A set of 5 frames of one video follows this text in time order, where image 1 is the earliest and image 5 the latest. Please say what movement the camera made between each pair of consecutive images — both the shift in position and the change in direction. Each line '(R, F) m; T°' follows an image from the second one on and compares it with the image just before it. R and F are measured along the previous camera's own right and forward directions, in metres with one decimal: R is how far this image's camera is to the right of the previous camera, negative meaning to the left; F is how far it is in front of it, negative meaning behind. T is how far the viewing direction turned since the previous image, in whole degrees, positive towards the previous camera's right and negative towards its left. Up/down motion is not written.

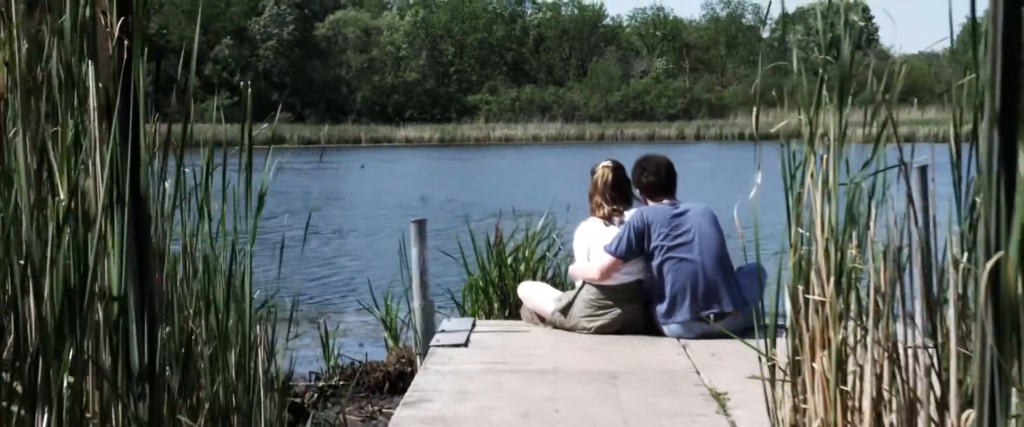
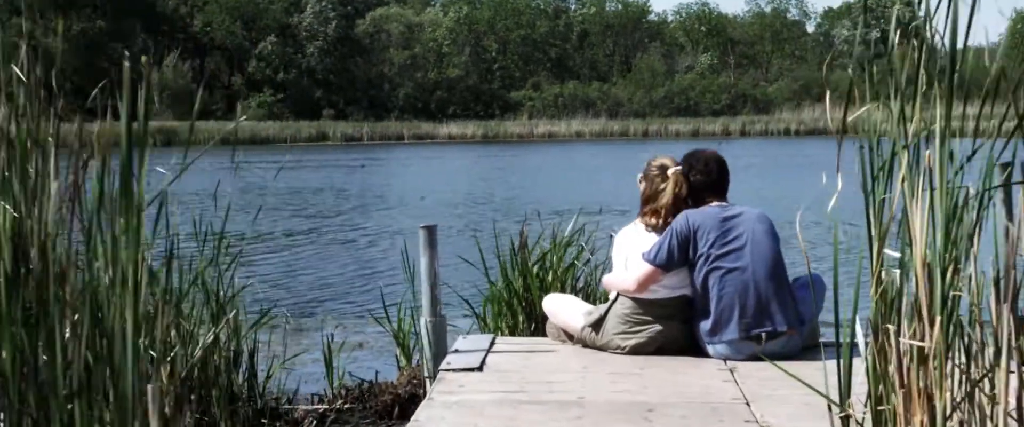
(+0.1, +0.8) m; -2°
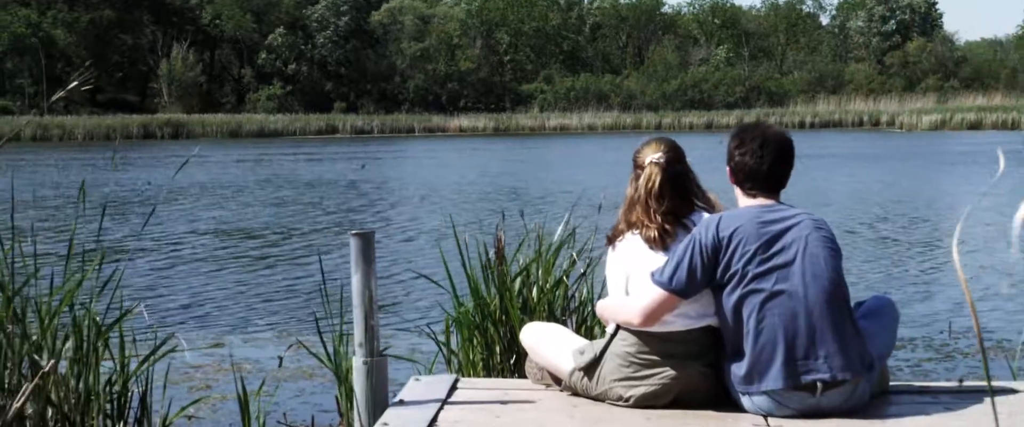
(+0.2, +1.5) m; -1°
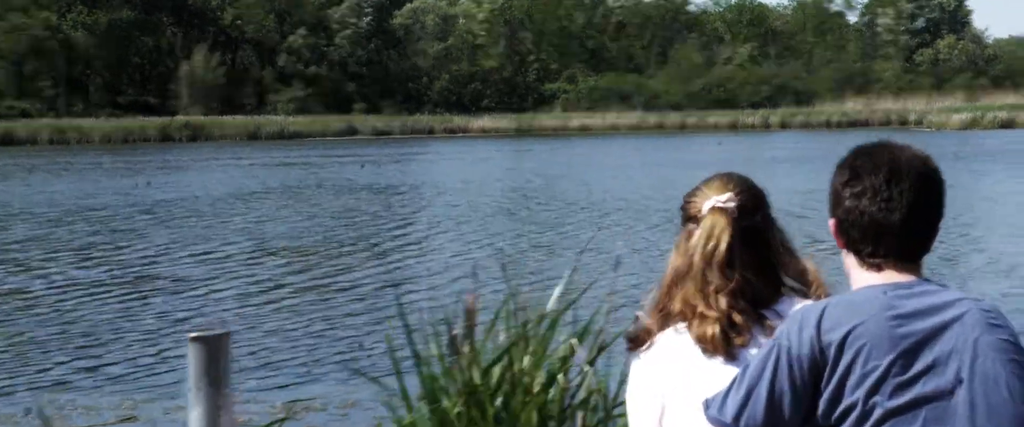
(+0.2, +1.8) m; -1°
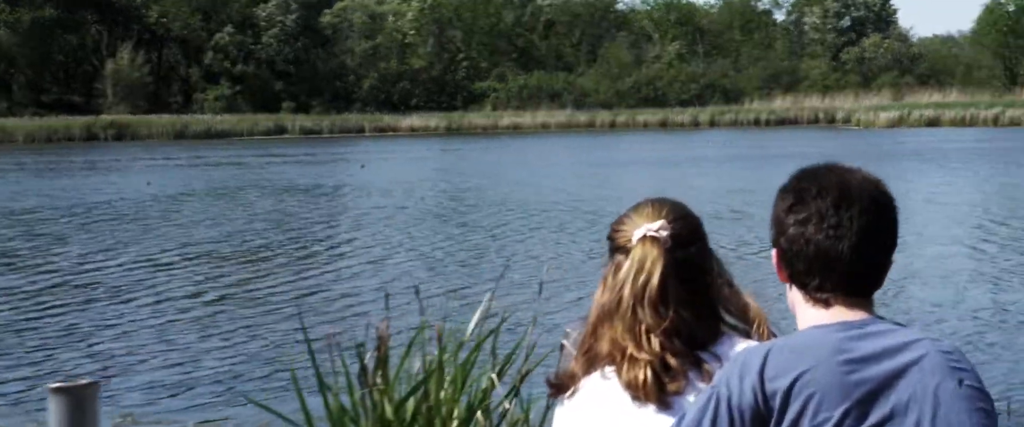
(+0.5, -1.2) m; +3°
